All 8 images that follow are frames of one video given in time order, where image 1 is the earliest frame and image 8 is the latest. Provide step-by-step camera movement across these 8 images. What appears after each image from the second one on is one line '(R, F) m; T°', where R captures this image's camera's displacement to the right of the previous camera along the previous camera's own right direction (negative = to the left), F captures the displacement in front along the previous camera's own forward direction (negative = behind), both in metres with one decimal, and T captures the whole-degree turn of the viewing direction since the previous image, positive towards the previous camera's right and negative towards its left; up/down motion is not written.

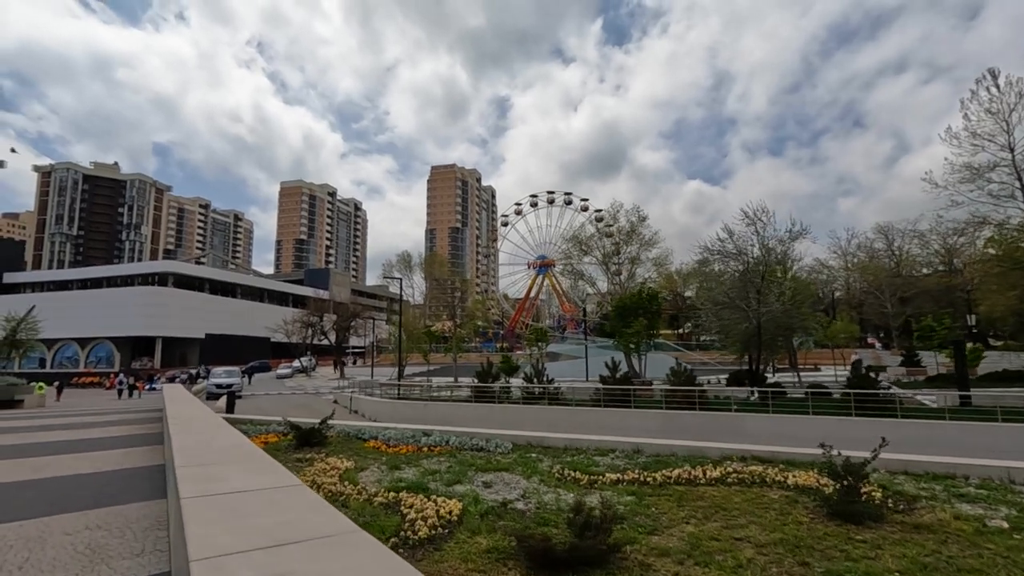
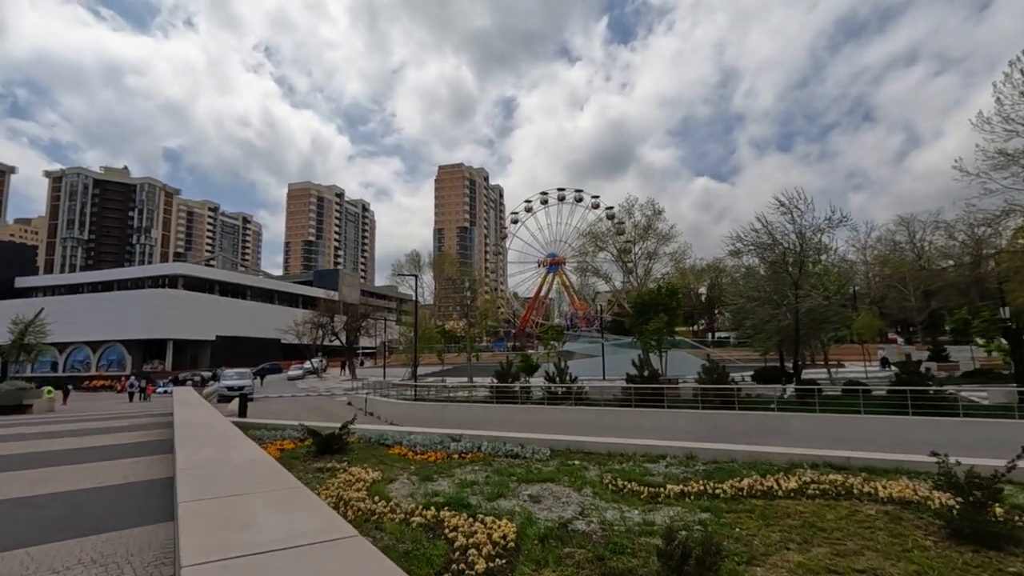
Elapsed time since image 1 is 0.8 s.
(-0.5, +0.8) m; -1°
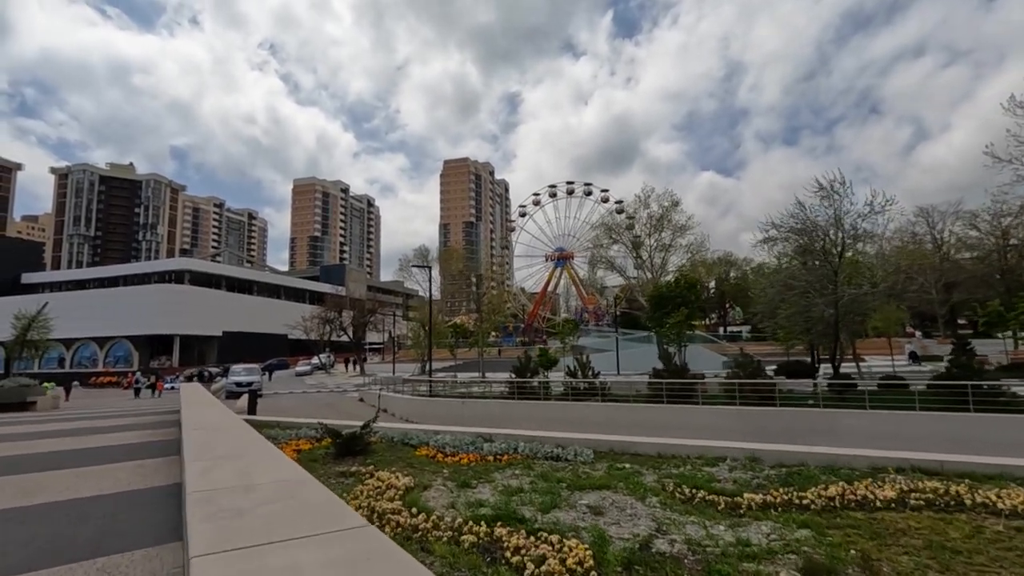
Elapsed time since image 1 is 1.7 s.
(-0.5, +0.8) m; 0°
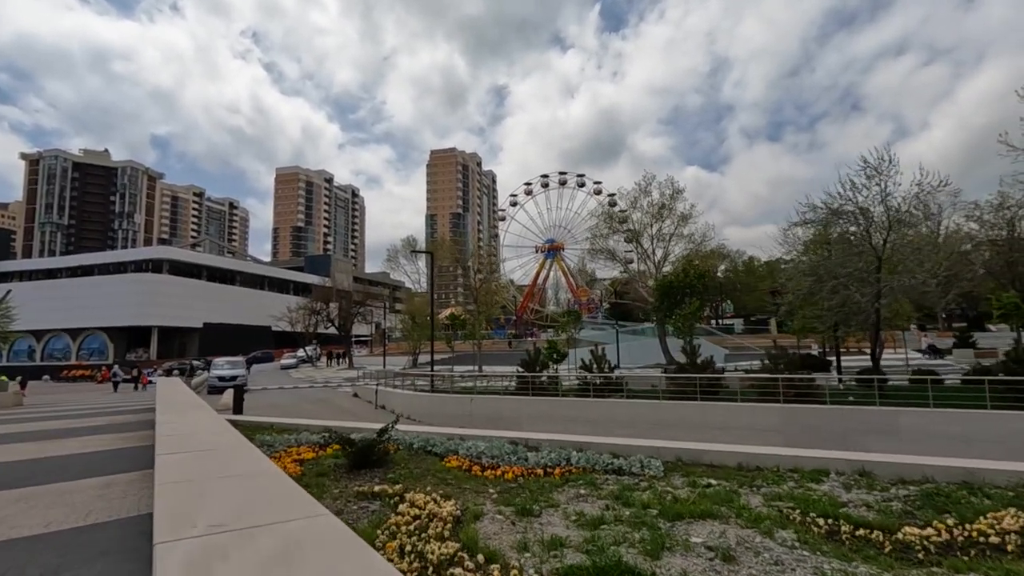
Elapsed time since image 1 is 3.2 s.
(-0.8, +1.4) m; +2°
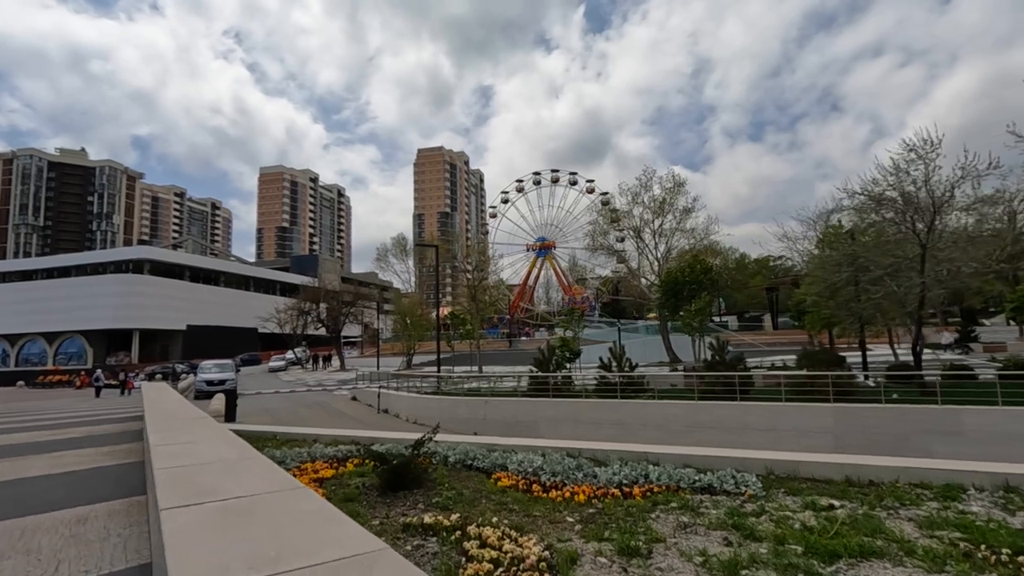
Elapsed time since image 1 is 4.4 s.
(-0.8, +1.1) m; +1°
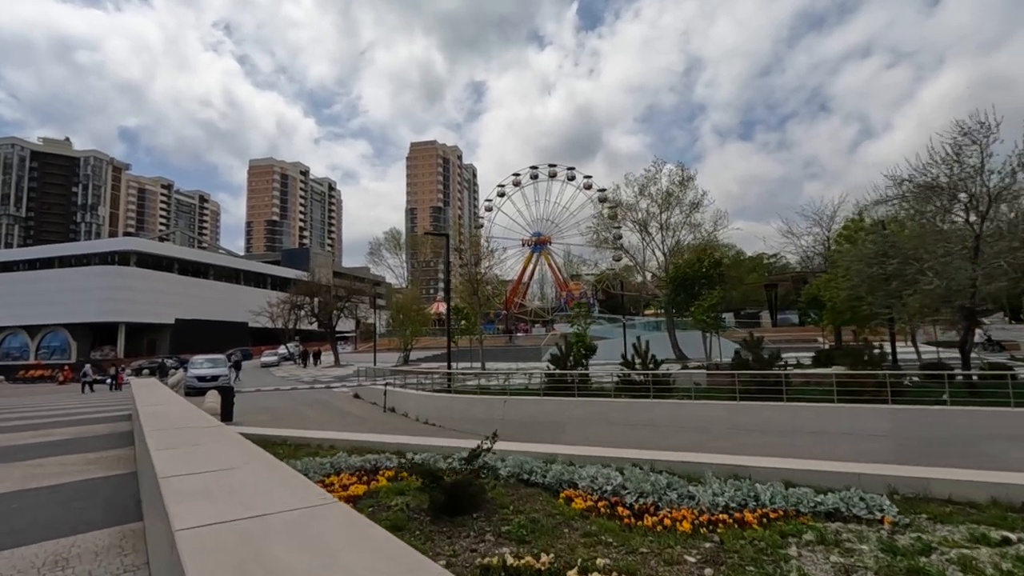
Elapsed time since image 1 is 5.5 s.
(-0.8, +1.0) m; +1°
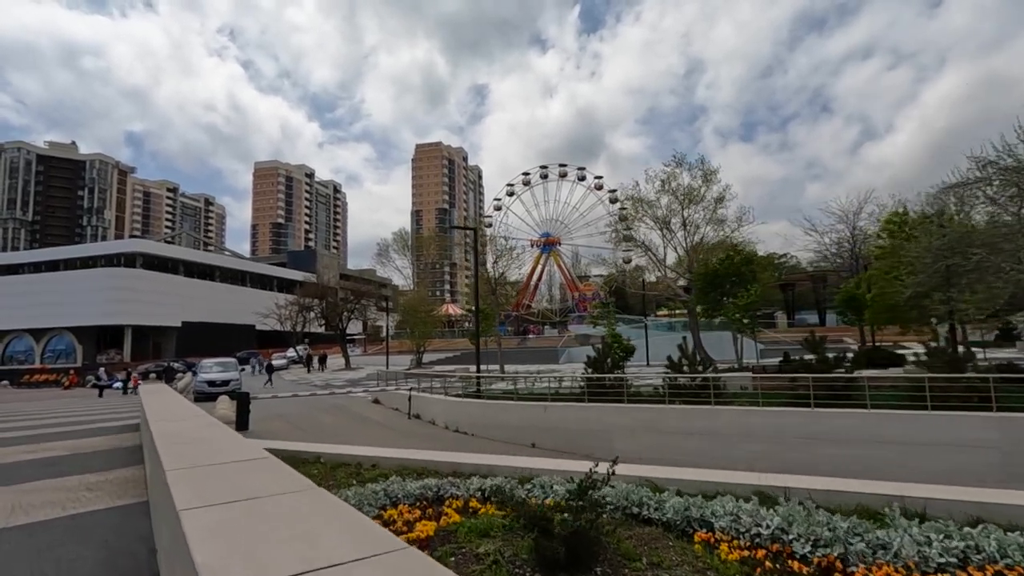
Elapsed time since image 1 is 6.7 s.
(-0.8, +1.1) m; 0°
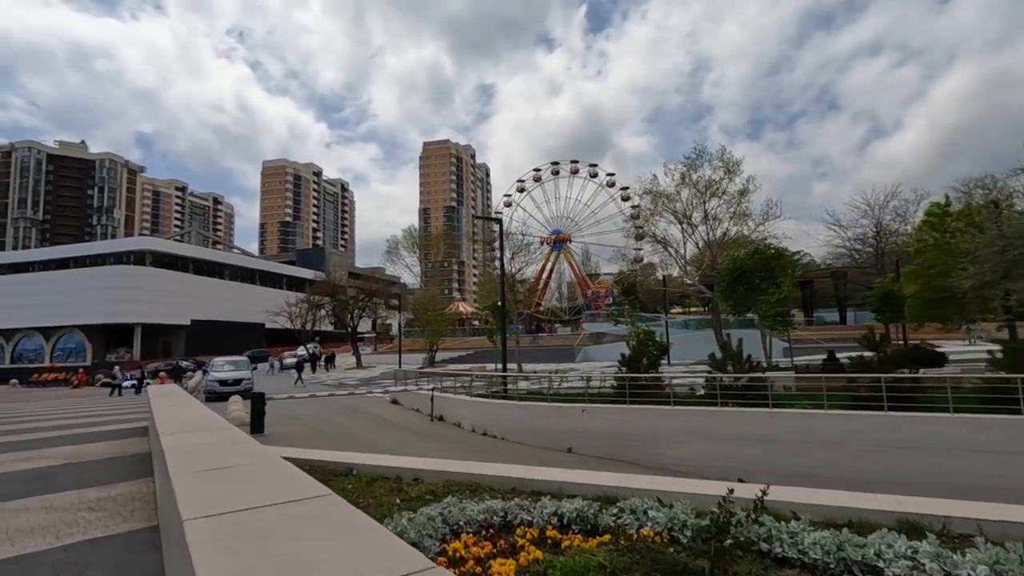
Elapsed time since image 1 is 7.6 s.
(-0.6, +0.9) m; -1°
